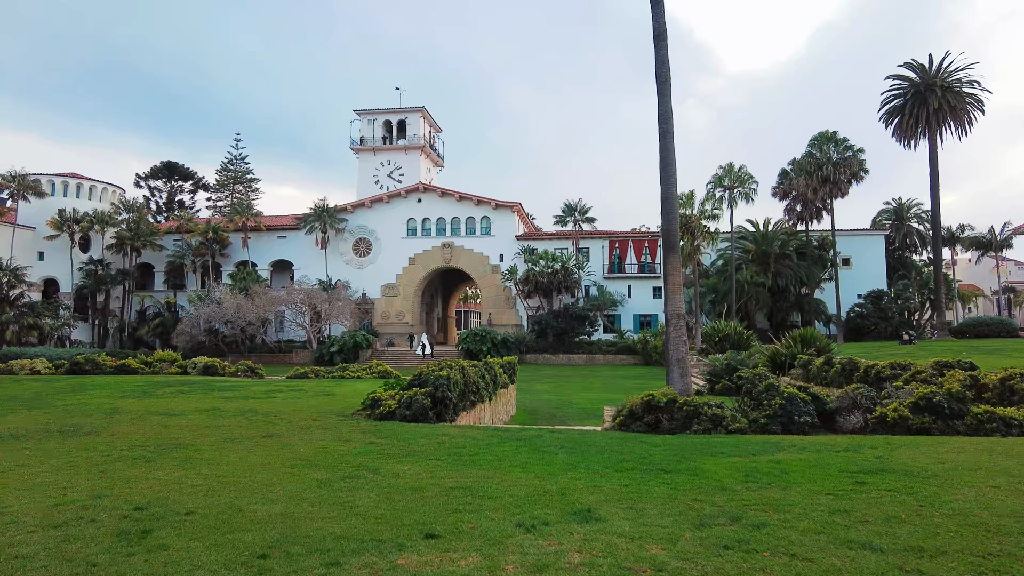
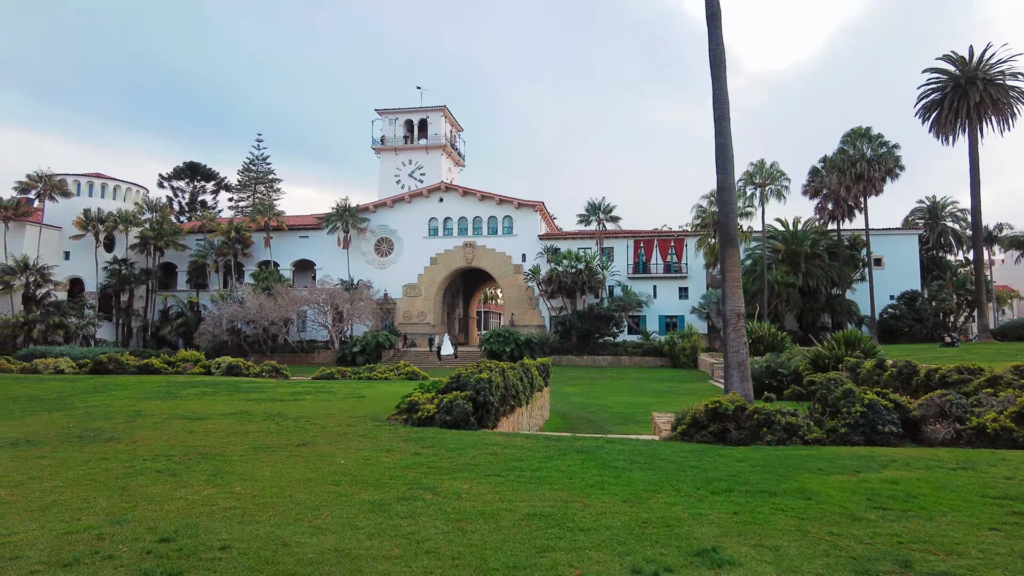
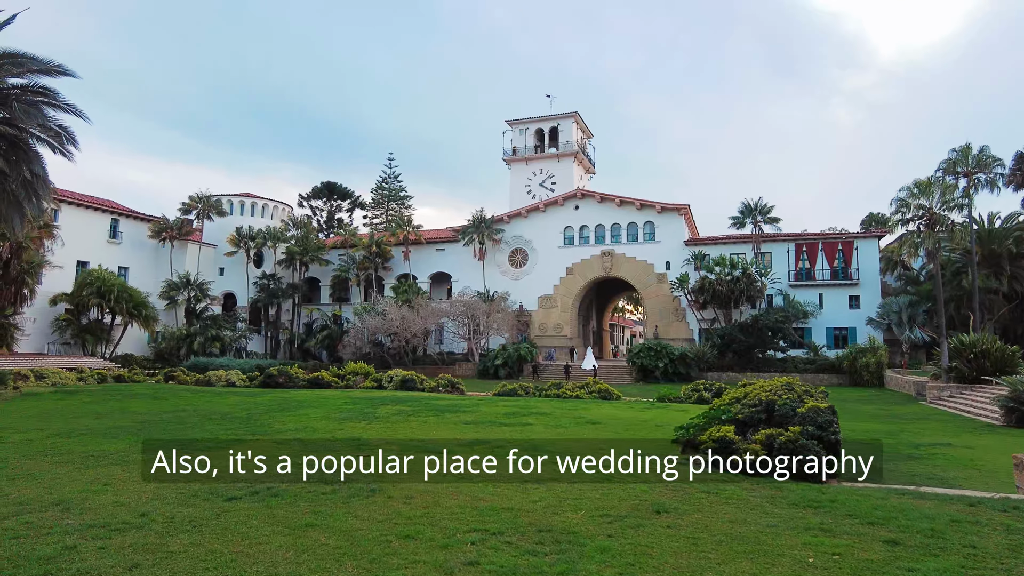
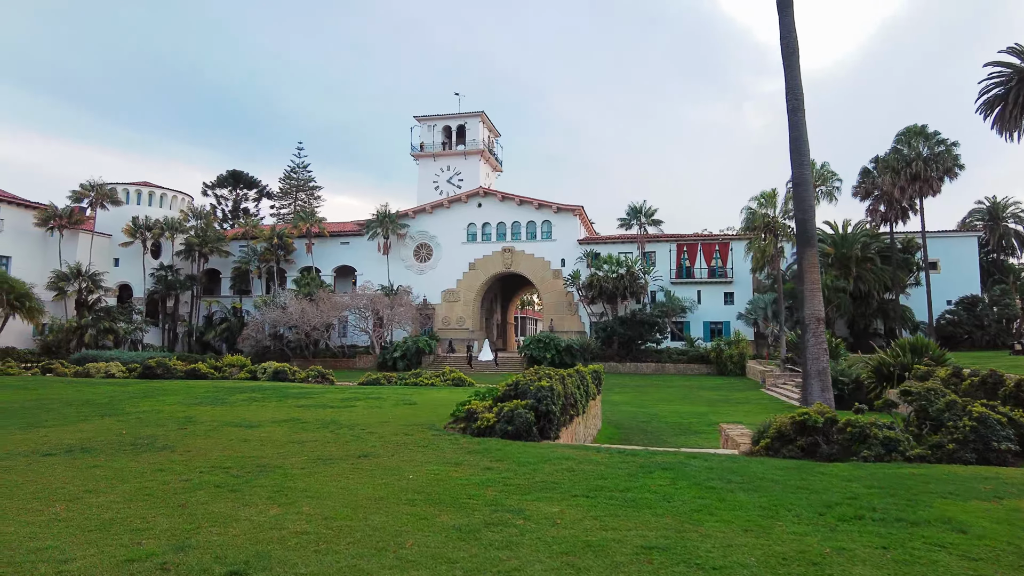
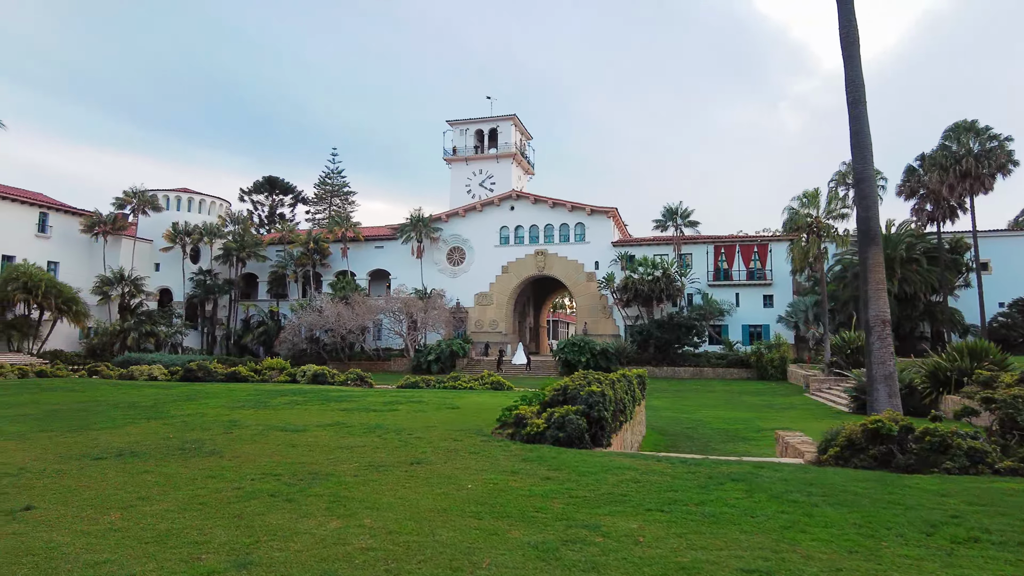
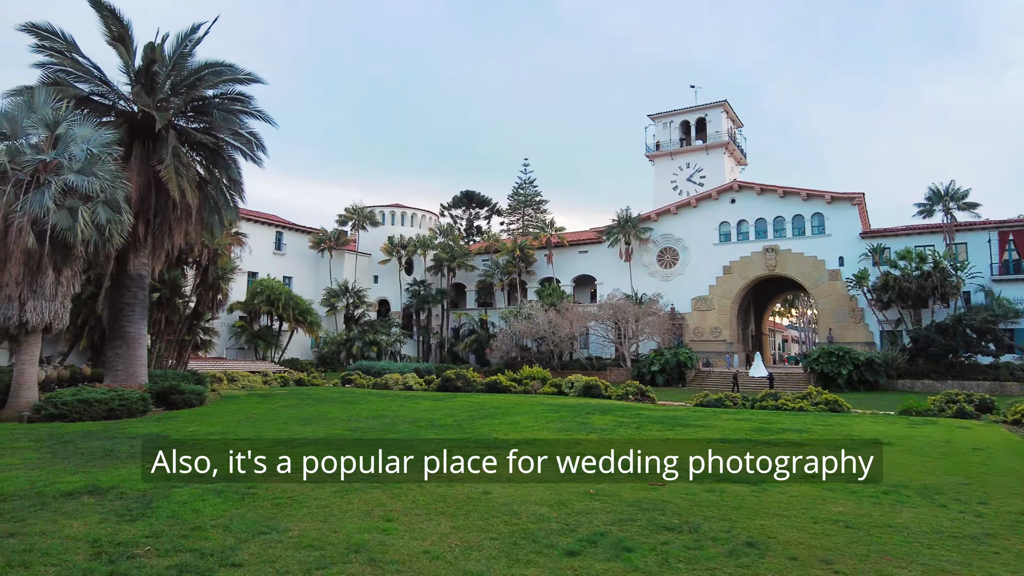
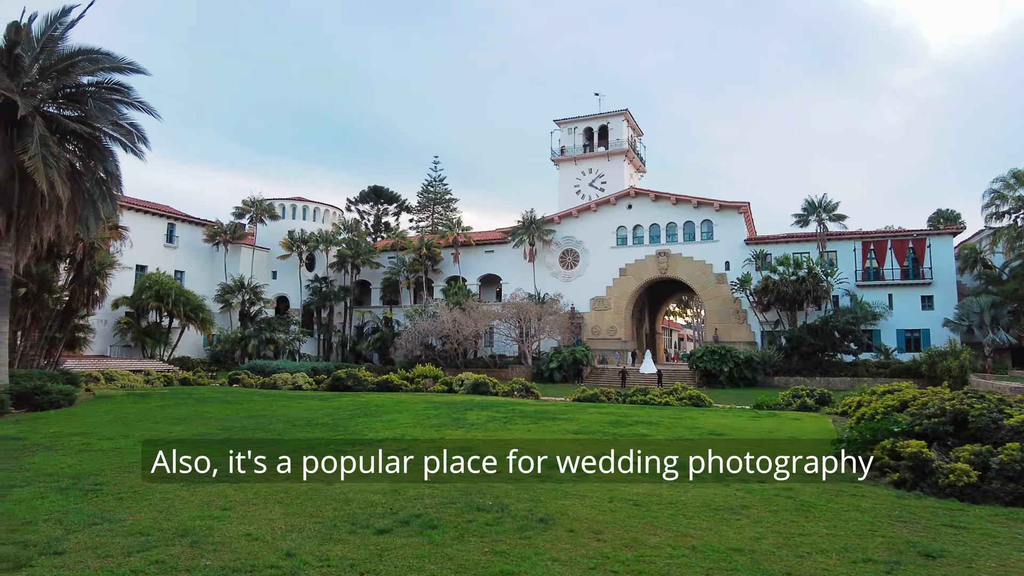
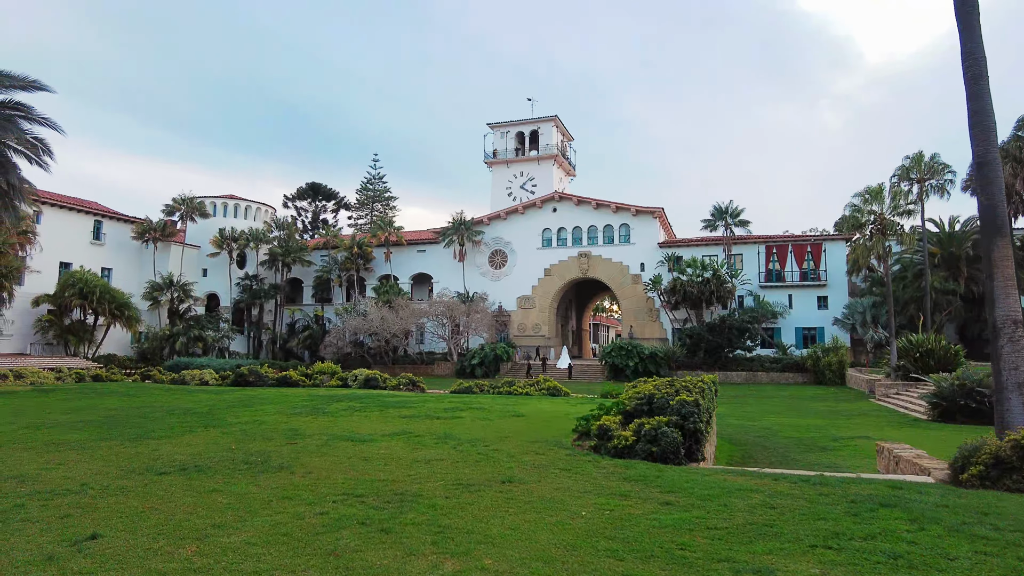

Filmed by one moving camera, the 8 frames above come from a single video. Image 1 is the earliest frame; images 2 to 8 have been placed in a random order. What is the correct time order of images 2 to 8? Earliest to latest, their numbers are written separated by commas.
2, 4, 5, 8, 3, 7, 6
